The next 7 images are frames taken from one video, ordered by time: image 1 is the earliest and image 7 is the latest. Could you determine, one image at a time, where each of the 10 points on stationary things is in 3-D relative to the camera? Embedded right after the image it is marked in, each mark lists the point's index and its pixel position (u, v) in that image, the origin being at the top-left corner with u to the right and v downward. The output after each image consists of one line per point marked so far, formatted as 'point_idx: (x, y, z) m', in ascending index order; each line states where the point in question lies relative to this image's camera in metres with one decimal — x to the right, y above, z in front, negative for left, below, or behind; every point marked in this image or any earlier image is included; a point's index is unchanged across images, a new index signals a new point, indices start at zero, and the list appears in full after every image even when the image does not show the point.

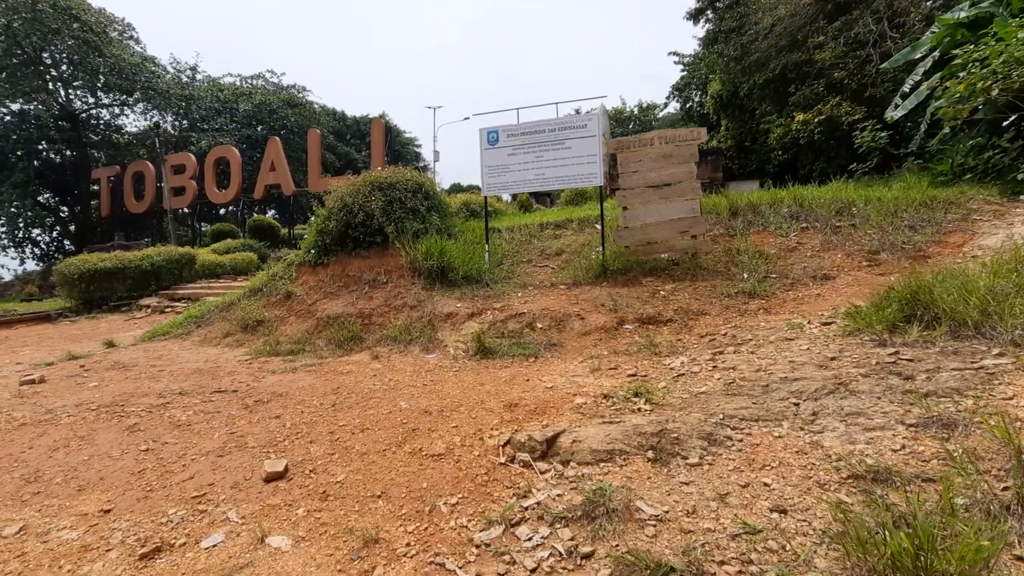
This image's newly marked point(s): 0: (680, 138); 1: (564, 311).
0: (+2.1, +1.9, +6.4) m
1: (+0.5, -0.2, +5.3) m
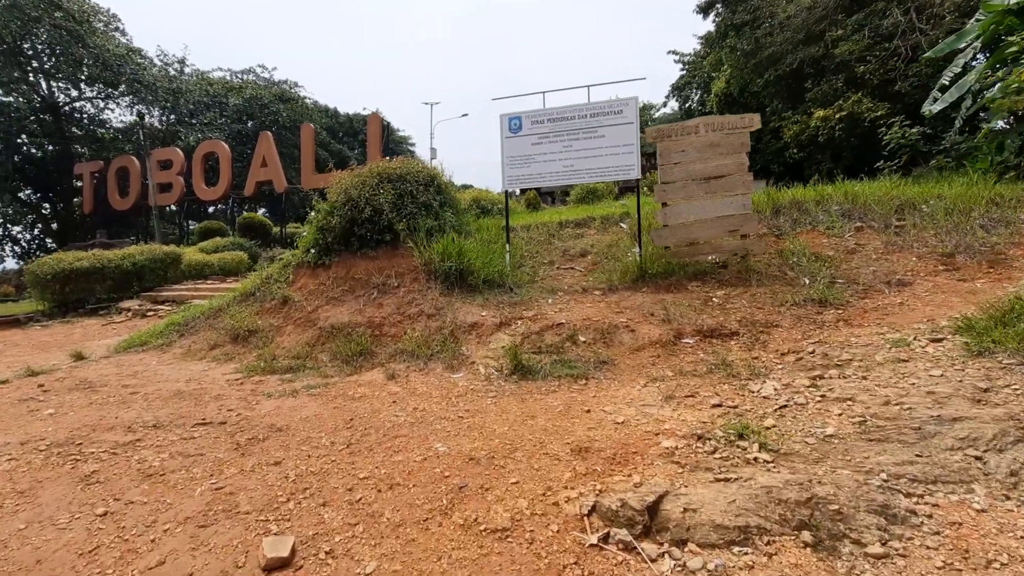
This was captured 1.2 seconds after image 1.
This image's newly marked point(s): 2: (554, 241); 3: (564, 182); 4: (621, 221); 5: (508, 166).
0: (+2.4, +1.8, +5.7) m
1: (+0.9, -0.3, +4.6) m
2: (+0.6, +0.7, +7.6) m
3: (+0.6, +1.3, +6.2) m
4: (+1.7, +1.0, +7.9) m
5: (-0.1, +1.5, +6.4) m
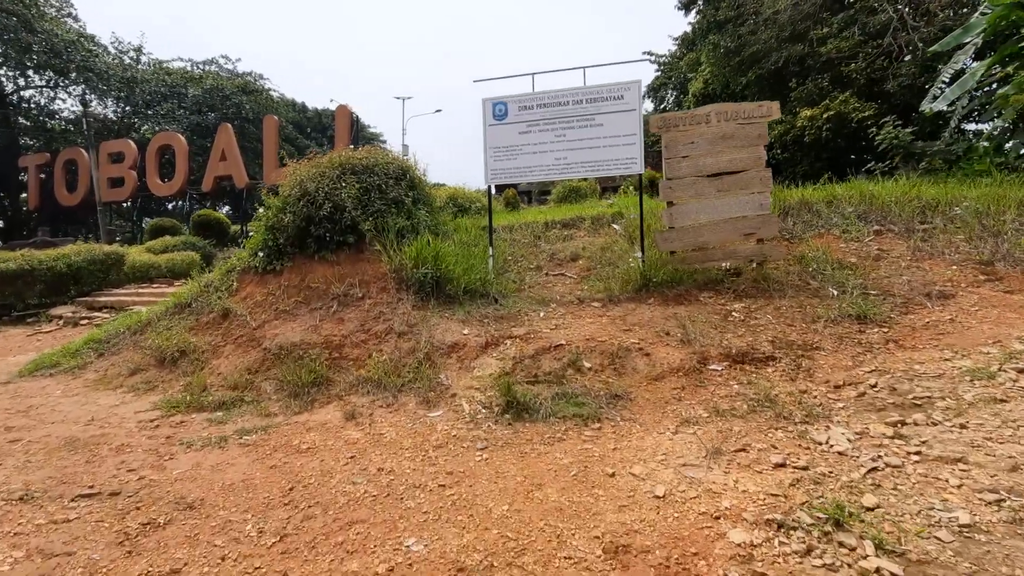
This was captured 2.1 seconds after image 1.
0: (+2.2, +1.7, +5.0) m
1: (+0.8, -0.4, +3.8) m
2: (+0.4, +0.6, +6.8) m
3: (+0.5, +1.2, +5.4) m
4: (+1.4, +0.9, +7.2) m
5: (-0.2, +1.4, +5.6) m
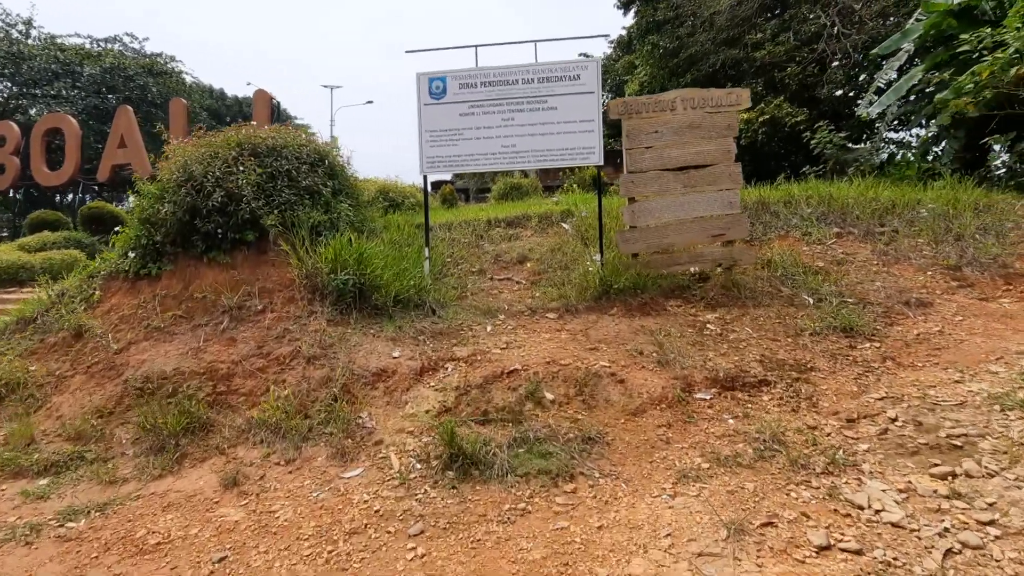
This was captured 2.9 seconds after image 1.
0: (+1.7, +1.6, +4.5) m
1: (+0.4, -0.5, +3.1) m
2: (-0.3, +0.5, +6.1) m
3: (-0.1, +1.1, +4.7) m
4: (+0.6, +0.9, +6.5) m
5: (-0.8, +1.3, +4.8) m
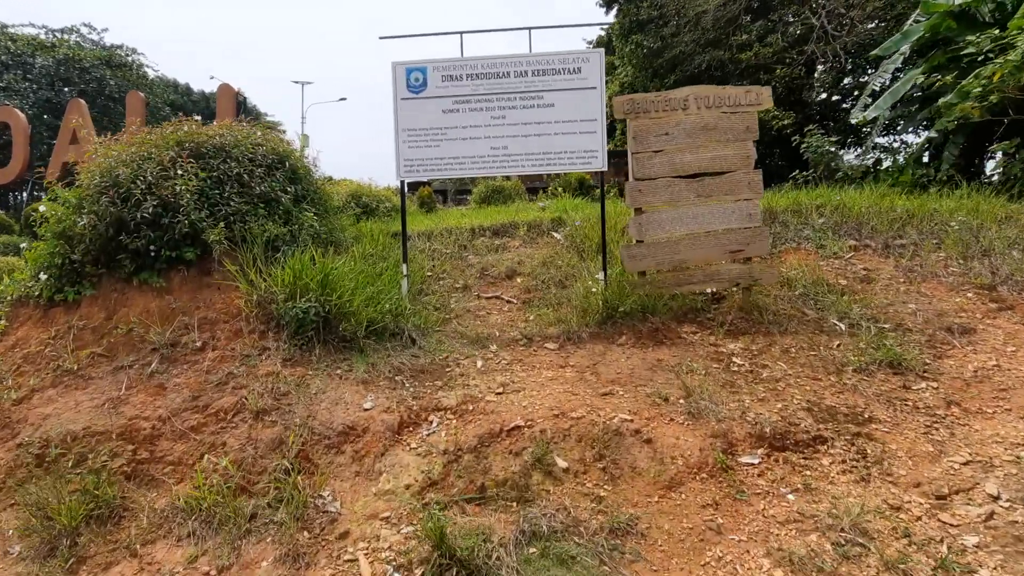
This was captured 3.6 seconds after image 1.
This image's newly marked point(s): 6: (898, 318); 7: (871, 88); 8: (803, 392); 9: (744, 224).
0: (+1.7, +1.4, +4.0) m
1: (+0.4, -0.7, +2.5) m
2: (-0.5, +0.3, +5.5) m
3: (-0.2, +0.9, +4.1) m
4: (+0.5, +0.7, +6.0) m
5: (-0.9, +1.2, +4.1) m
6: (+2.9, -0.2, +3.8) m
7: (+6.1, +3.4, +8.8) m
8: (+1.6, -0.6, +2.9) m
9: (+1.8, +0.5, +4.0) m
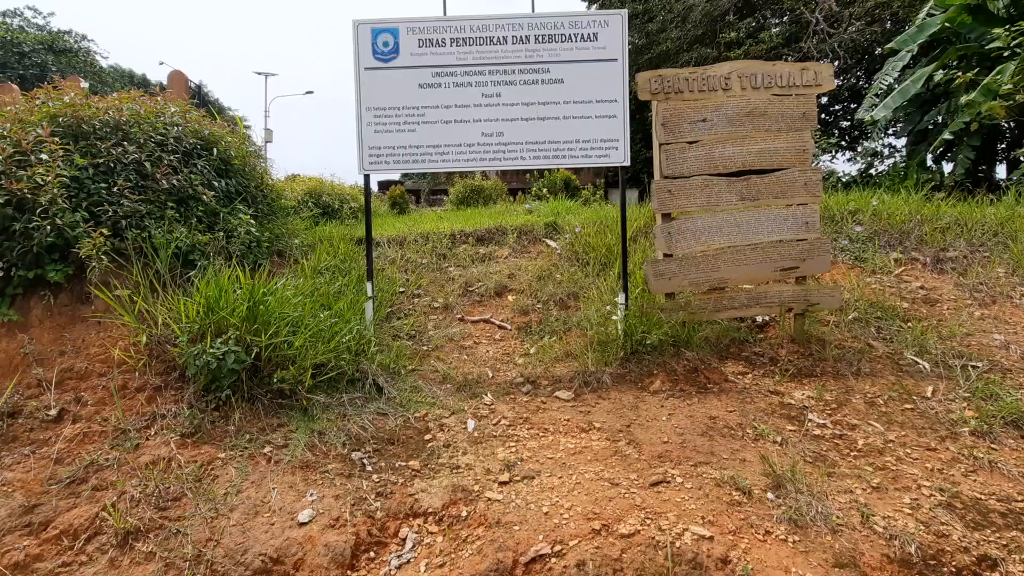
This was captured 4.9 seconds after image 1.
0: (+1.7, +1.3, +3.2) m
1: (+0.5, -0.8, +1.7) m
2: (-0.6, +0.2, +4.5) m
3: (-0.2, +0.8, +3.2) m
4: (+0.4, +0.5, +5.1) m
5: (-0.9, +1.0, +3.2) m
6: (+2.8, -0.4, +3.1) m
7: (+5.9, +3.2, +8.2) m
8: (+1.7, -0.7, +2.1) m
9: (+1.8, +0.3, +3.2) m
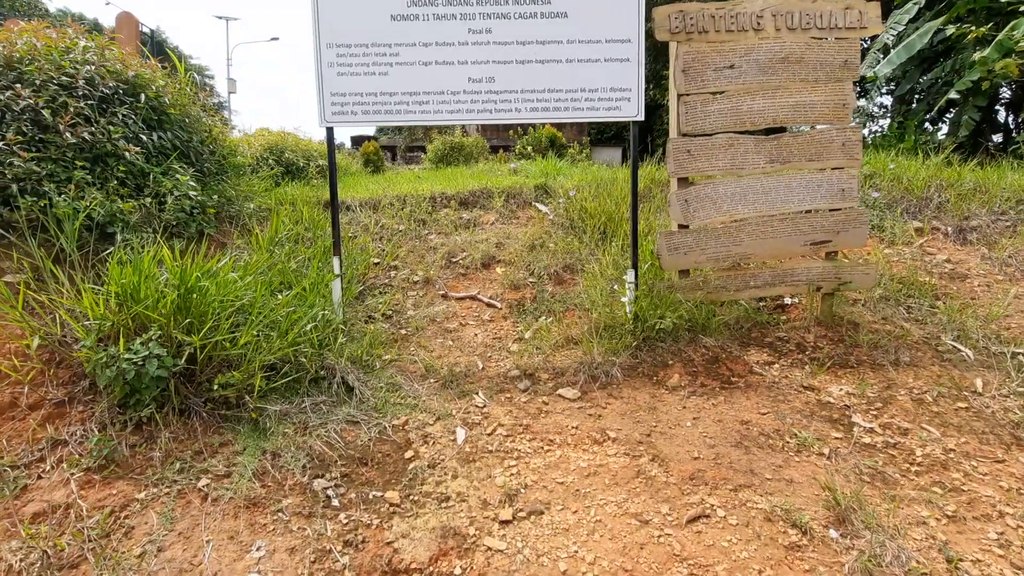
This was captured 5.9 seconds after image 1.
0: (+1.6, +1.4, +2.7) m
1: (+0.5, -0.8, +1.3) m
2: (-0.7, +0.4, +4.1) m
3: (-0.2, +0.9, +2.7) m
4: (+0.2, +0.8, +4.6) m
5: (-0.9, +1.1, +2.6) m
6: (+2.8, -0.3, +2.8) m
7: (+5.6, +3.8, +7.7) m
8: (+1.7, -0.7, +1.7) m
9: (+1.7, +0.5, +2.8) m
